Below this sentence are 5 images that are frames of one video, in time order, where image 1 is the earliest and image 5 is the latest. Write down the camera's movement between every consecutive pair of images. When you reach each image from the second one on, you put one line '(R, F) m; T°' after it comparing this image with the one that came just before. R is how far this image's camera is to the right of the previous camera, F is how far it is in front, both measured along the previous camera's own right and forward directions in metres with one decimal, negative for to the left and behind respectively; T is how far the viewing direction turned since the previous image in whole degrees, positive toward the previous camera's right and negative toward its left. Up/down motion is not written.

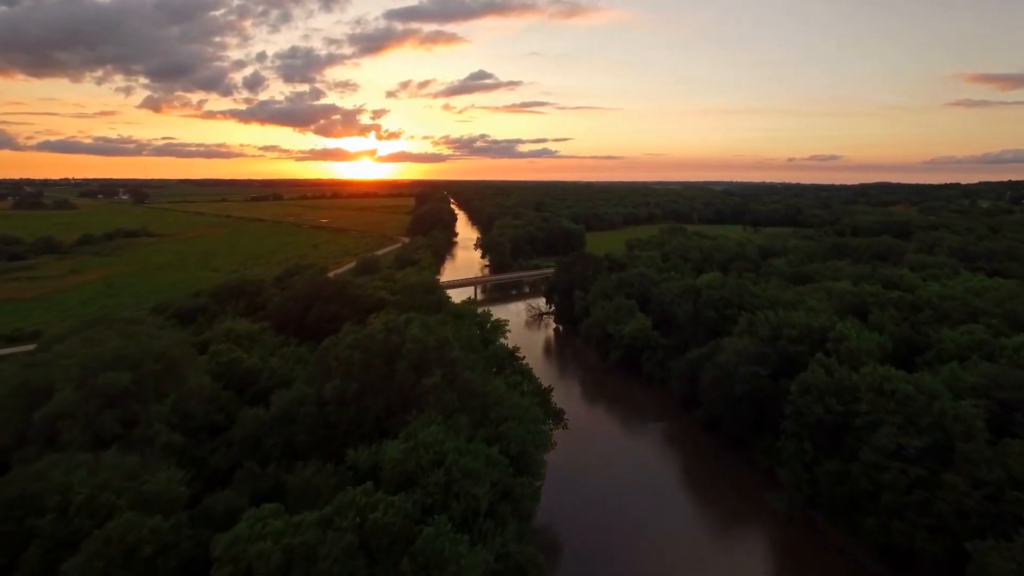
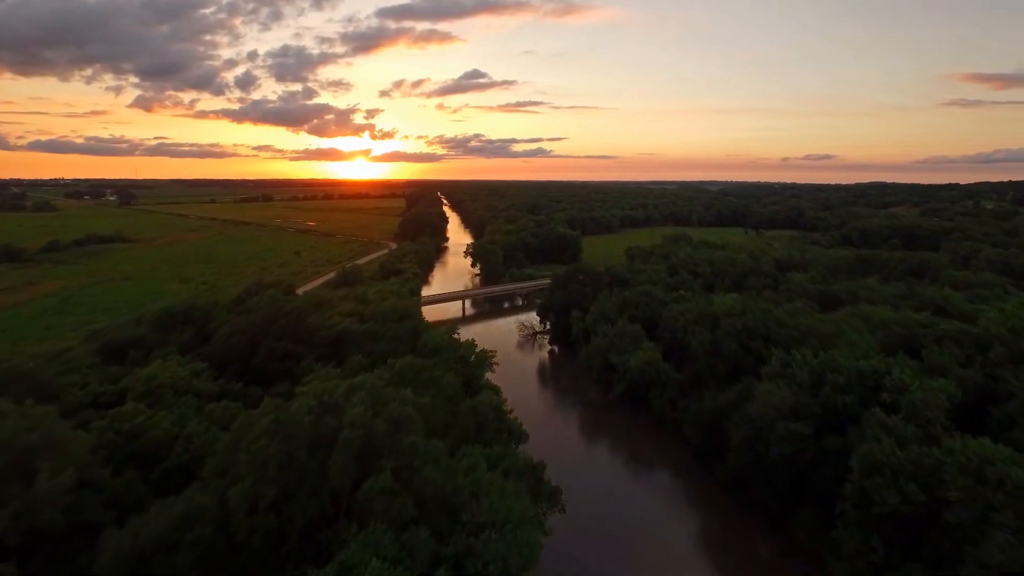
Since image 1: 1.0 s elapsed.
(+0.5, +5.6) m; 0°
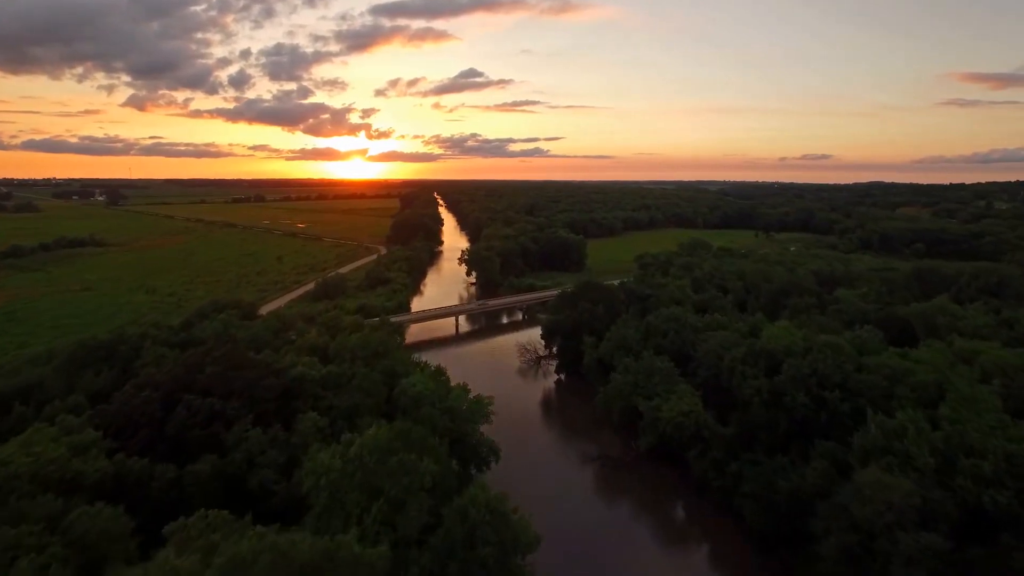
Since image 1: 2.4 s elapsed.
(-0.3, +7.3) m; 0°
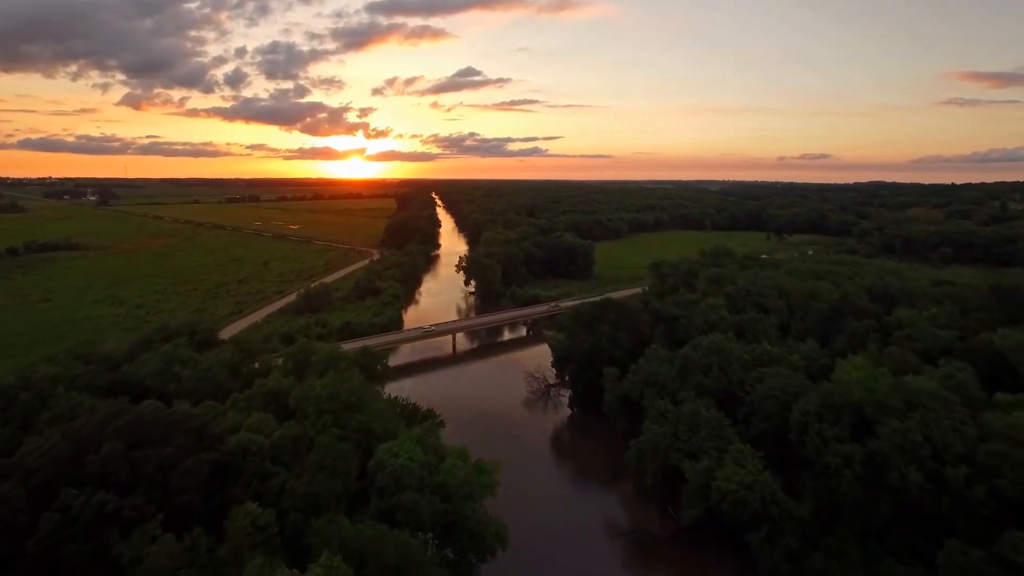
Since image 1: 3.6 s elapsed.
(-0.5, +6.3) m; 0°
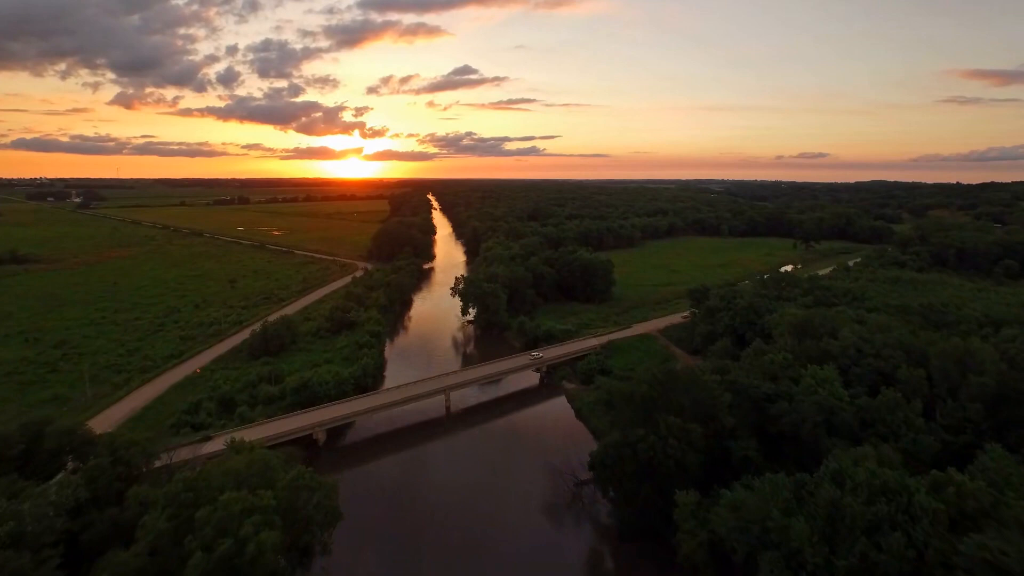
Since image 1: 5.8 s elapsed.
(-0.9, +12.0) m; 0°
